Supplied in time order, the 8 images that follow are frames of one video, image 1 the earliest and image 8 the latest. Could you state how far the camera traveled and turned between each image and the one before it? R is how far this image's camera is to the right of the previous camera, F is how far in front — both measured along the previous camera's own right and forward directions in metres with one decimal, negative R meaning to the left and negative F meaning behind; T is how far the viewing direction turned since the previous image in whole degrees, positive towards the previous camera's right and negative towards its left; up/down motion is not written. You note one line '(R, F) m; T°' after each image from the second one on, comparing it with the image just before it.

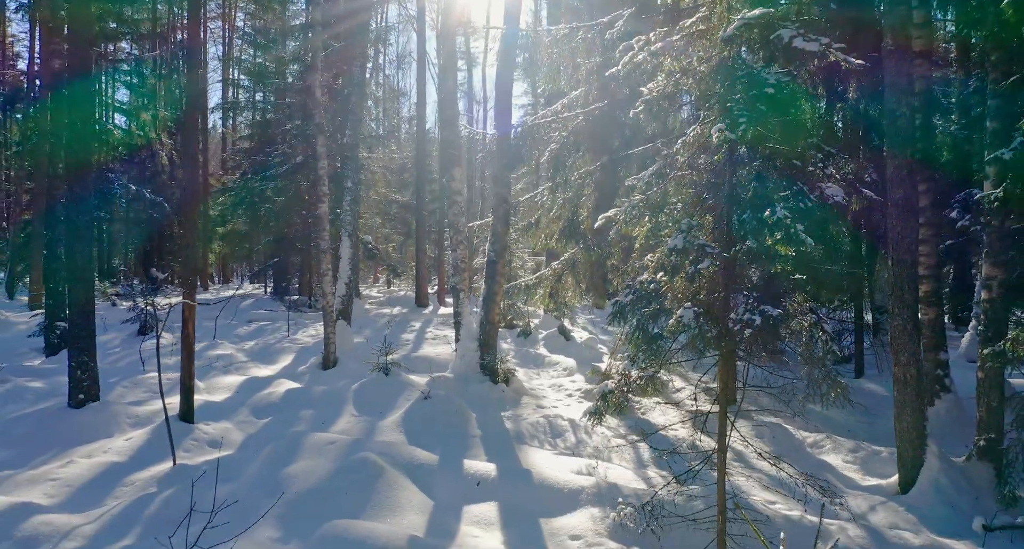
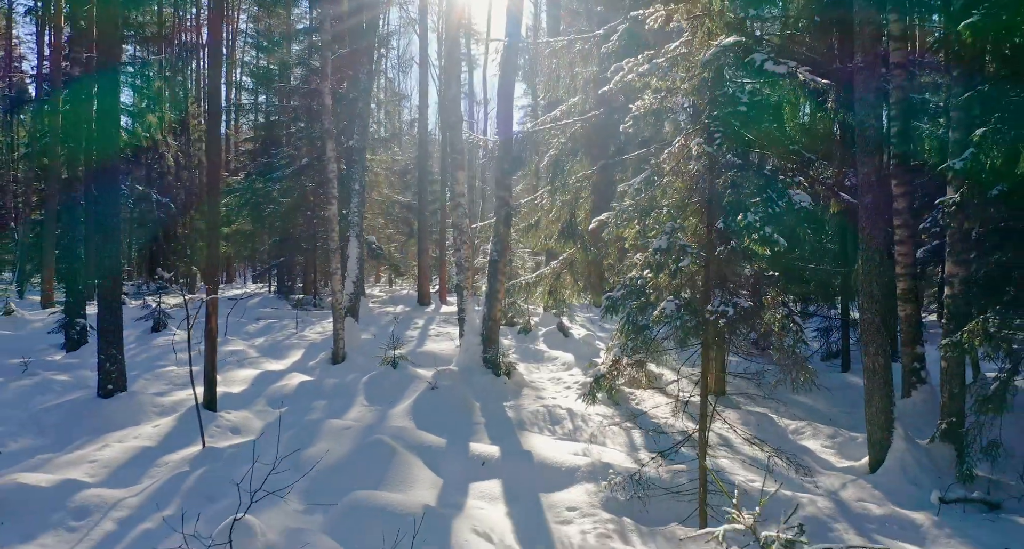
(0.0, -0.6) m; 0°
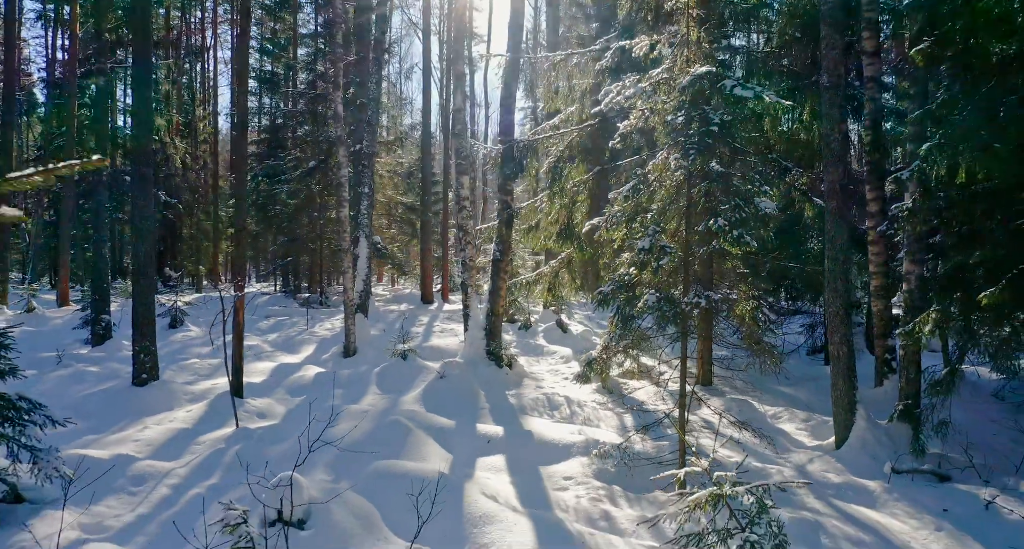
(0.0, -0.9) m; 0°
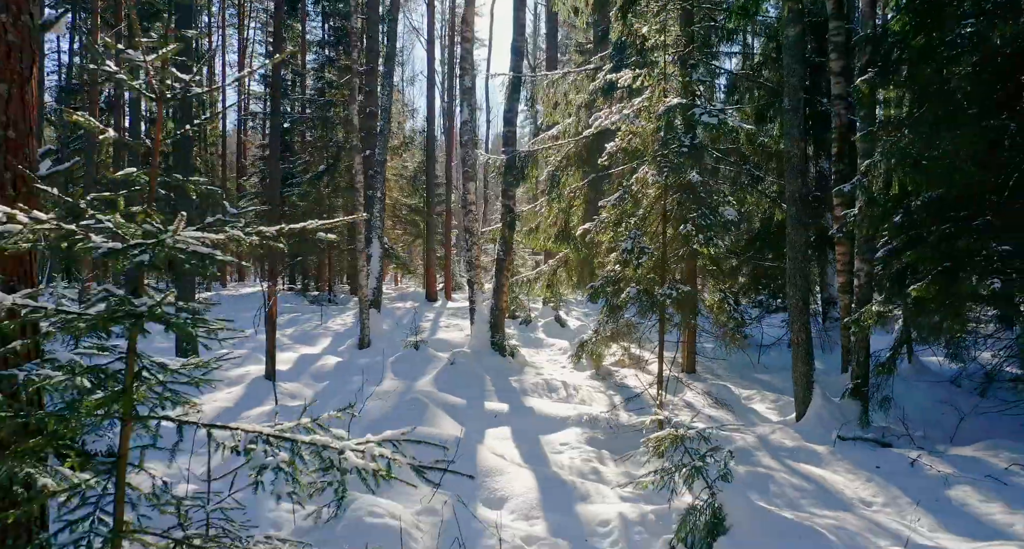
(-0.1, -1.3) m; 0°
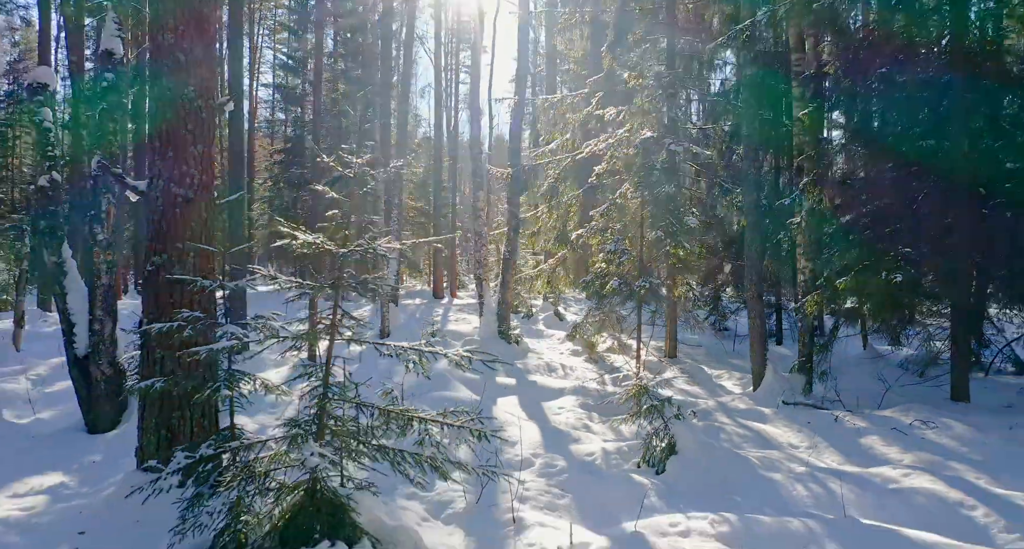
(-0.1, -2.1) m; 0°
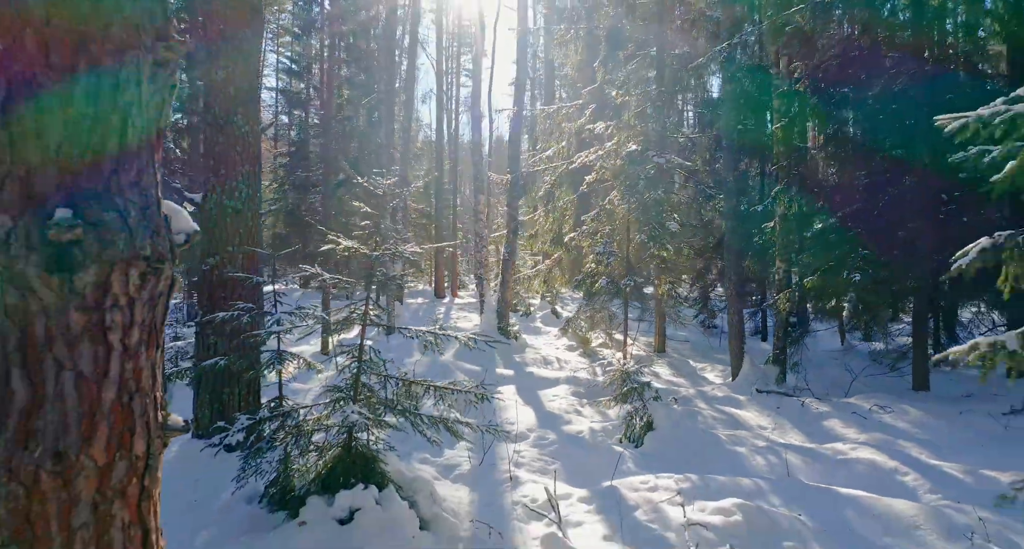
(0.0, -1.1) m; 0°
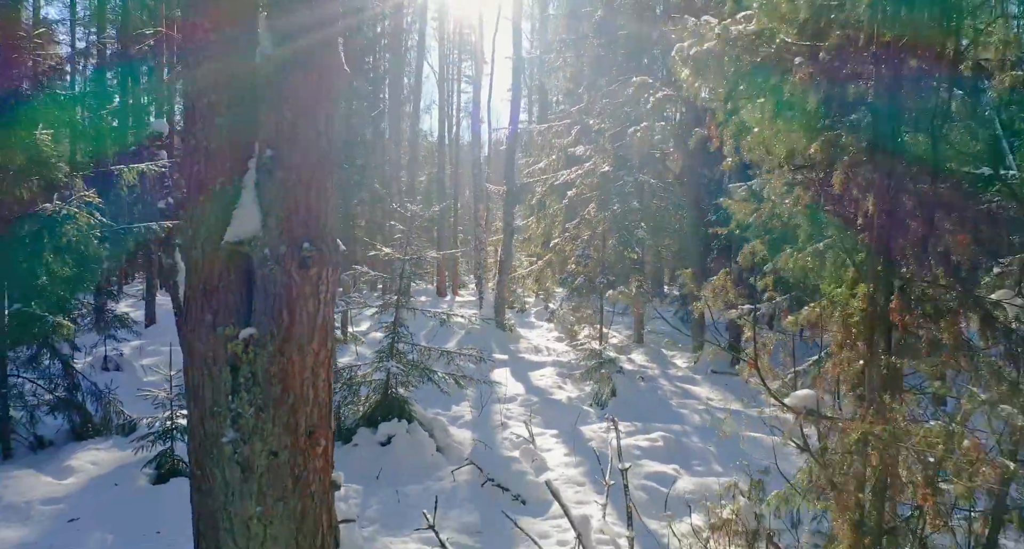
(+0.1, -2.3) m; 0°
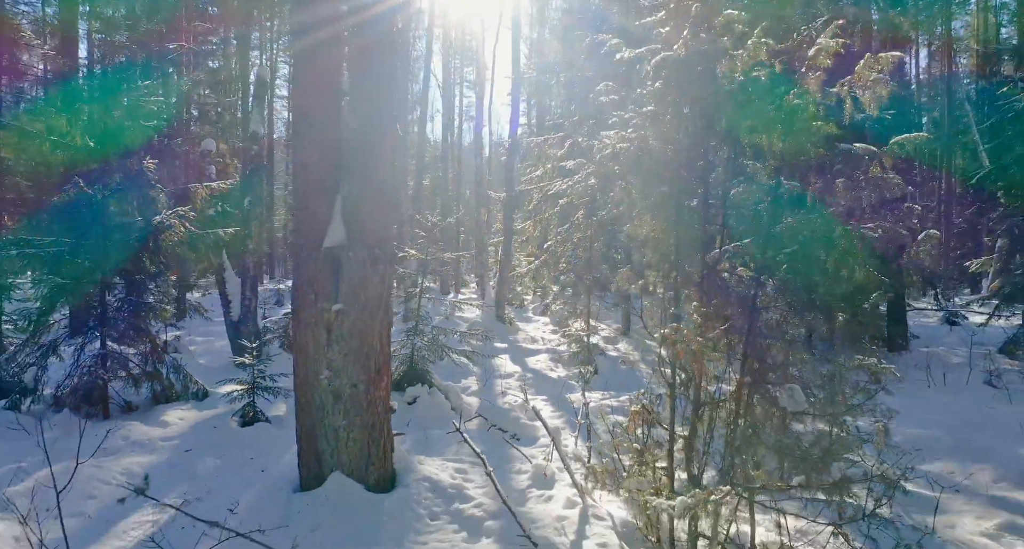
(0.0, -2.1) m; 0°
